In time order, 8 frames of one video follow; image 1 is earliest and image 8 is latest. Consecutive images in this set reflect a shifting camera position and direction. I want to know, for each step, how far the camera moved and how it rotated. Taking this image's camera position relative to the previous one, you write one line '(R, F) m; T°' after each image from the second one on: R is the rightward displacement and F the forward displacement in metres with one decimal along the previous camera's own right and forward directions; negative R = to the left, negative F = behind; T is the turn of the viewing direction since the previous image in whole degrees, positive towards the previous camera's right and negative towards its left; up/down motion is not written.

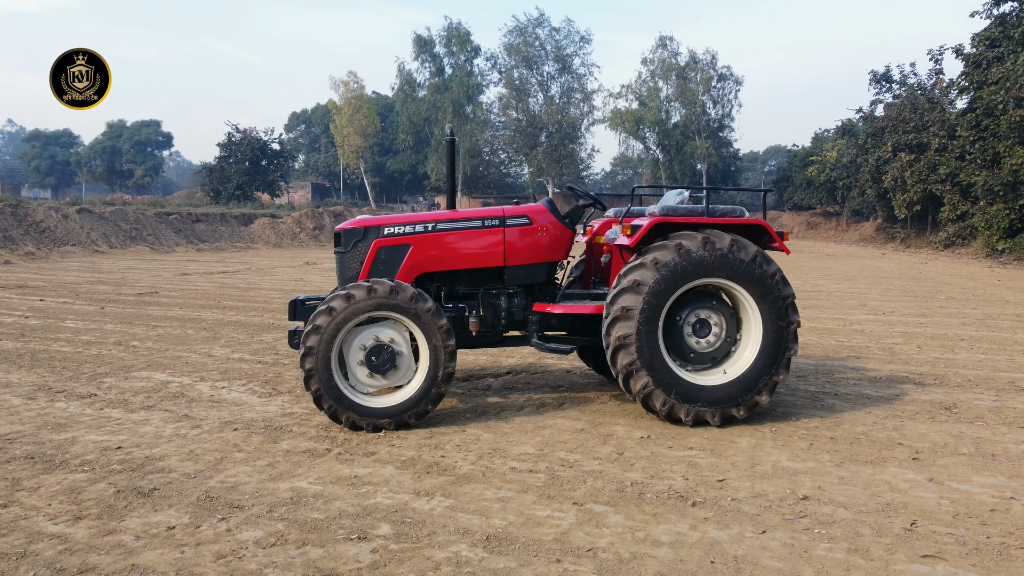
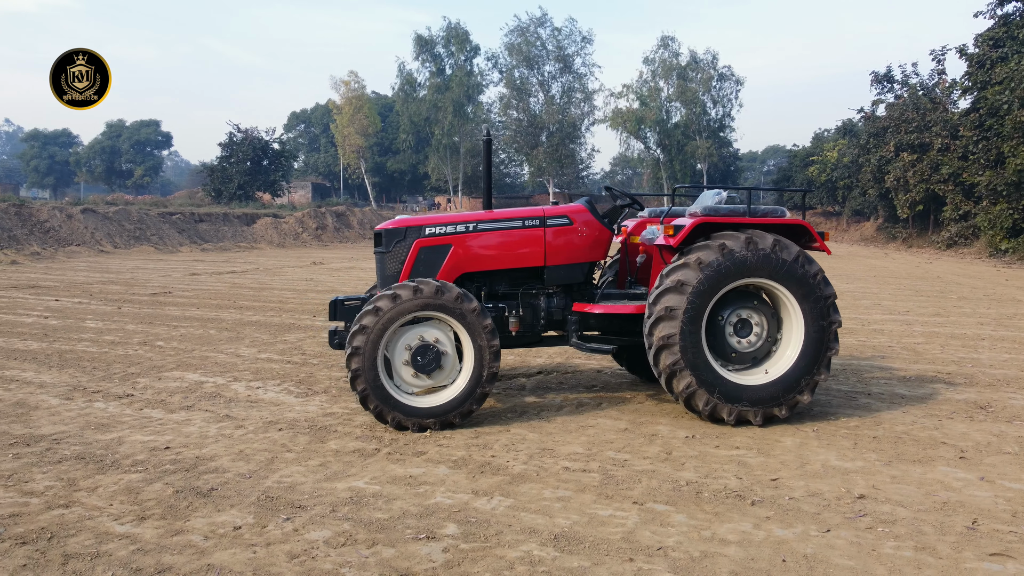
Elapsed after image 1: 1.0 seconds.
(-0.3, 0.0) m; 0°
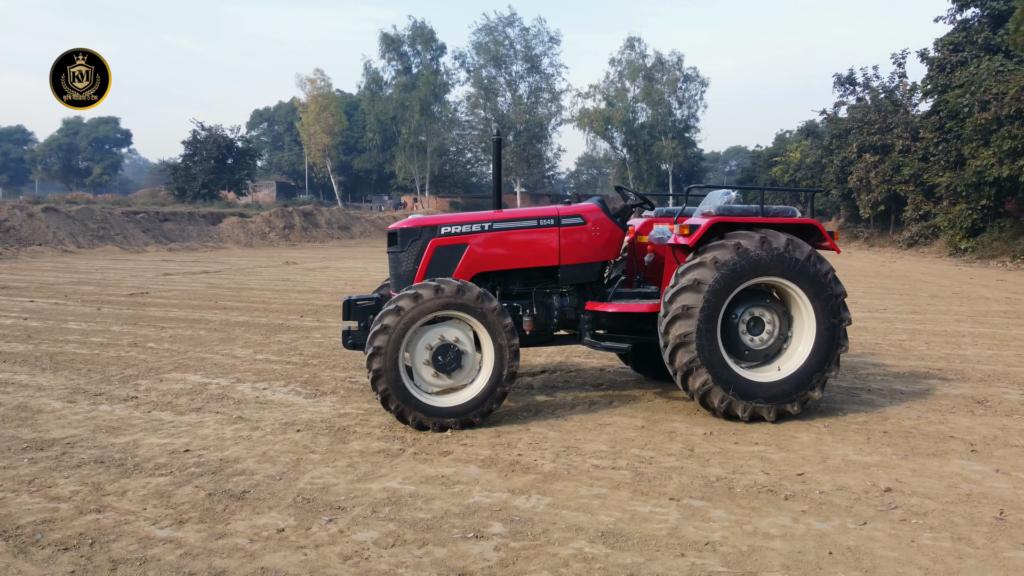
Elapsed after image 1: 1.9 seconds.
(-0.3, 0.0) m; +3°
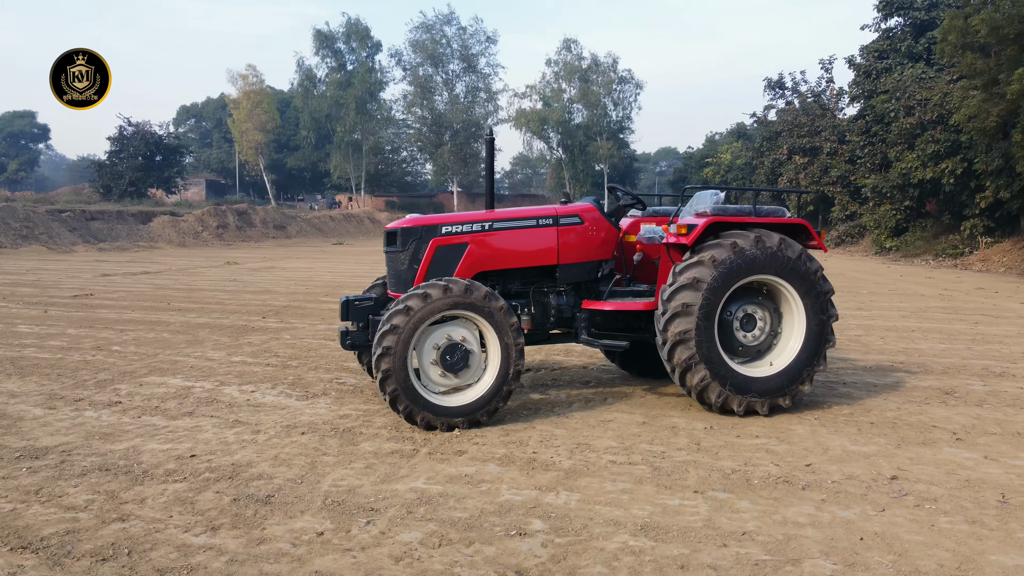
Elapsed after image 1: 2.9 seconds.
(-0.4, 0.0) m; +5°
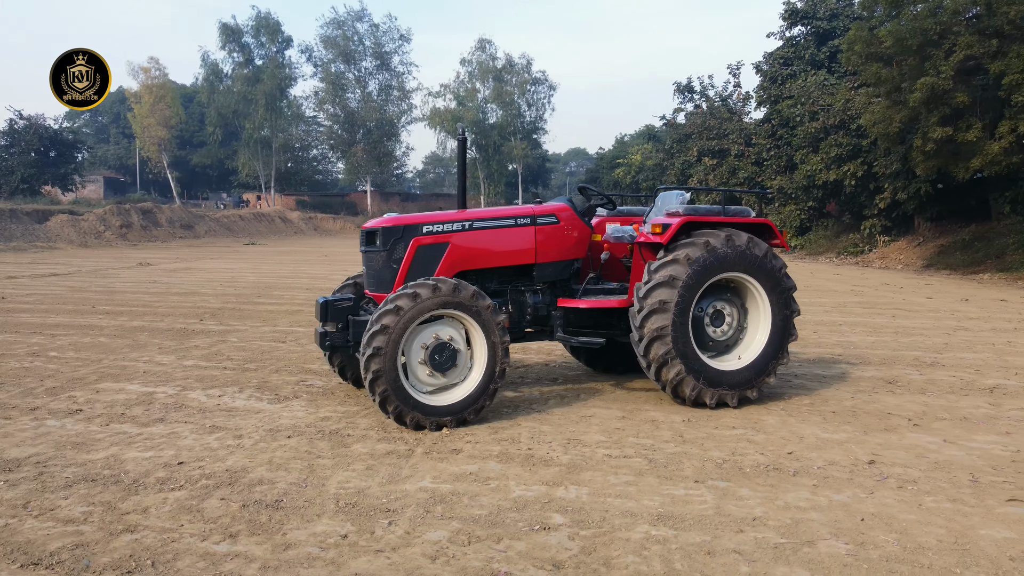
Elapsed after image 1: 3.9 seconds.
(-0.4, 0.0) m; +6°
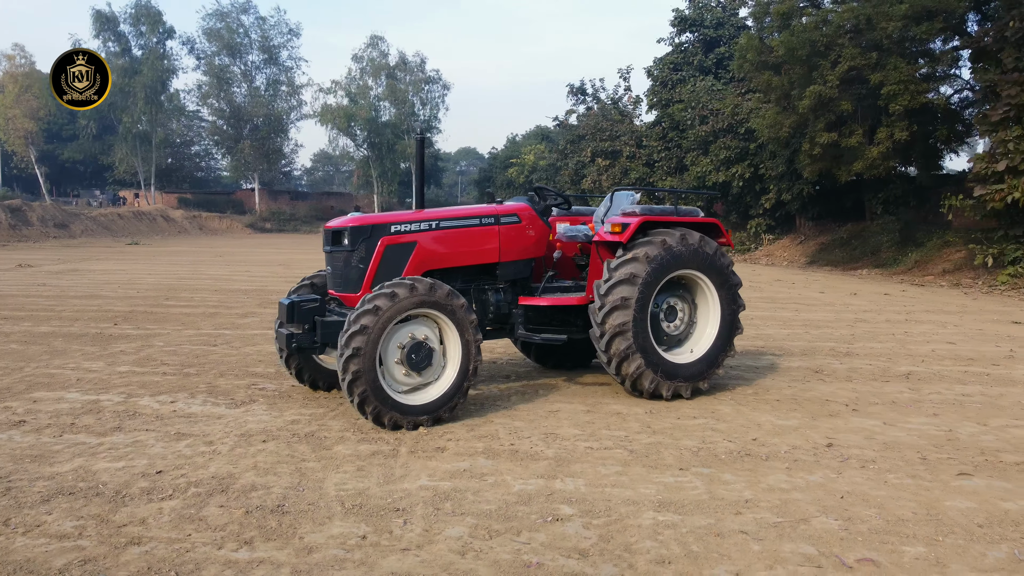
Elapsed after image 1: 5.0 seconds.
(-0.5, 0.0) m; +8°
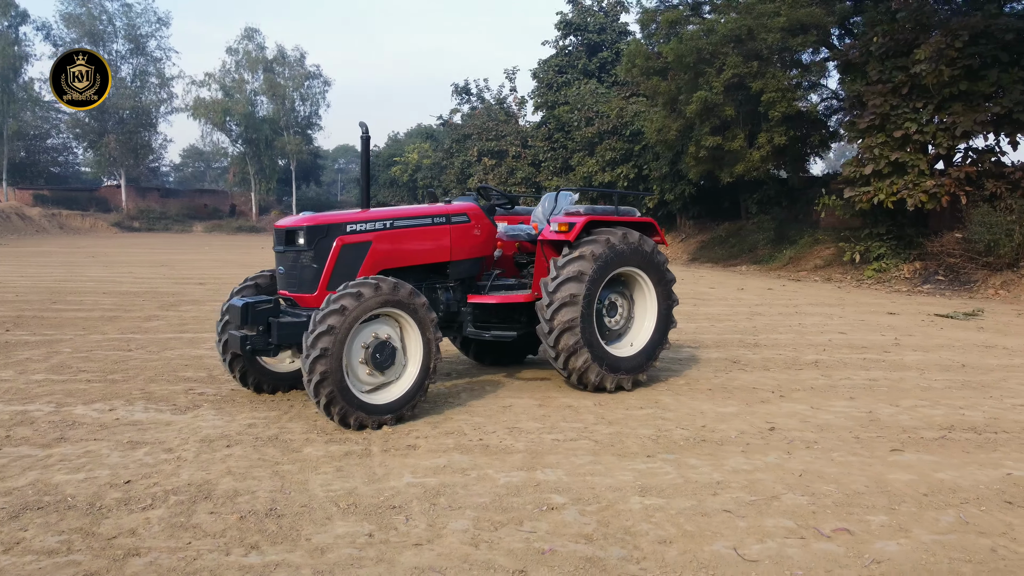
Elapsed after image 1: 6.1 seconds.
(-0.5, -0.1) m; +9°
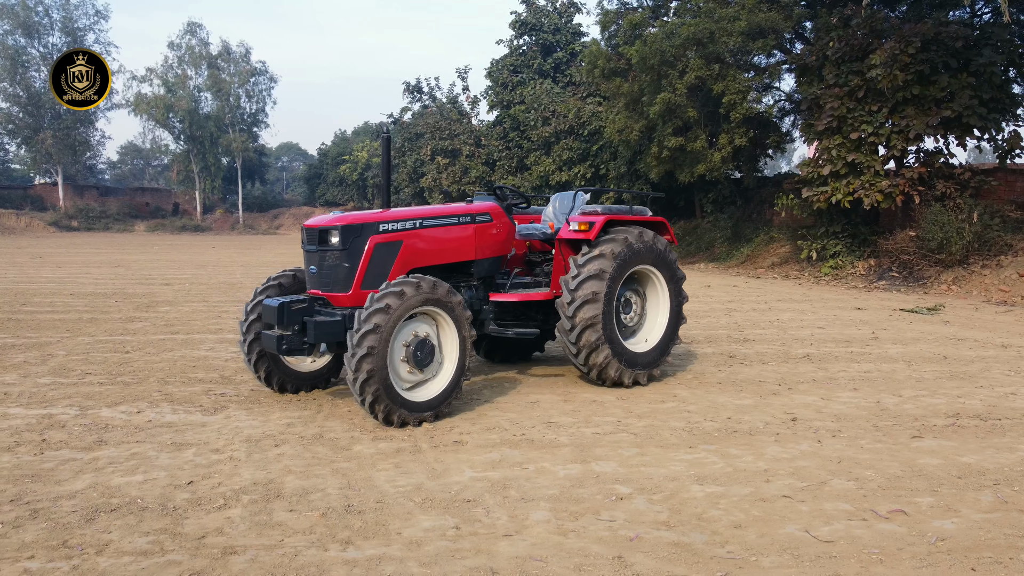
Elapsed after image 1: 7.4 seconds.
(-0.5, -0.1) m; +4°
